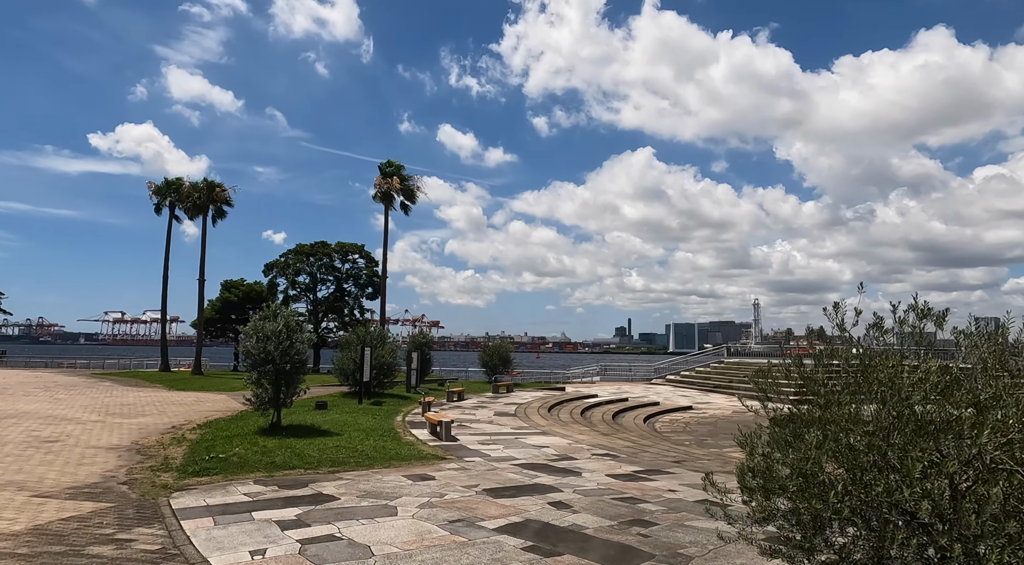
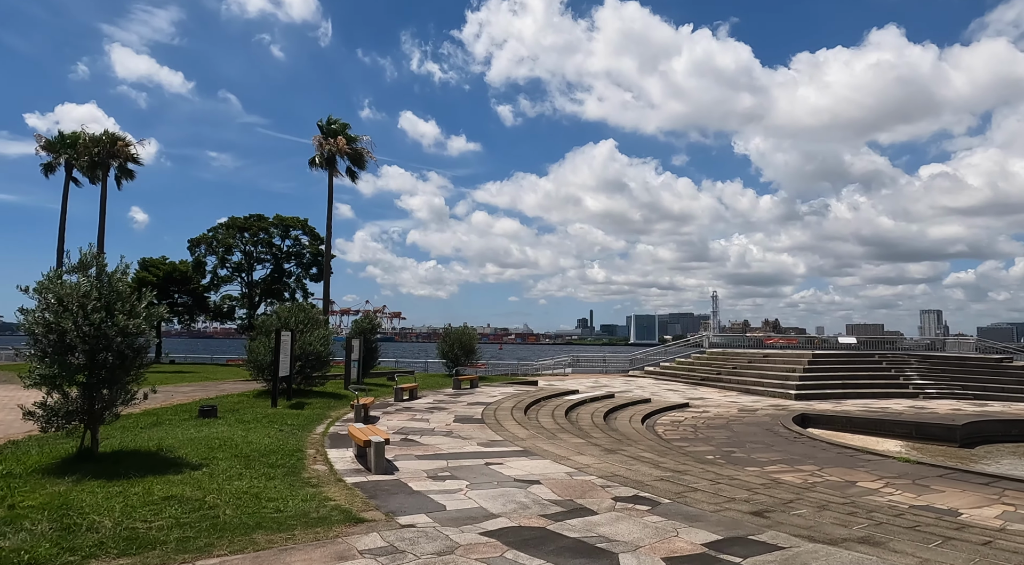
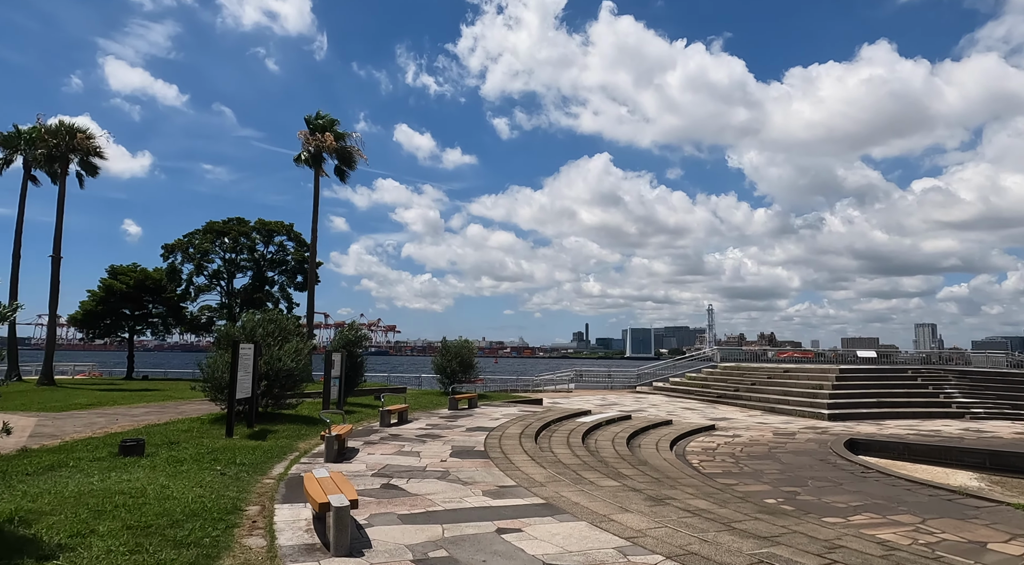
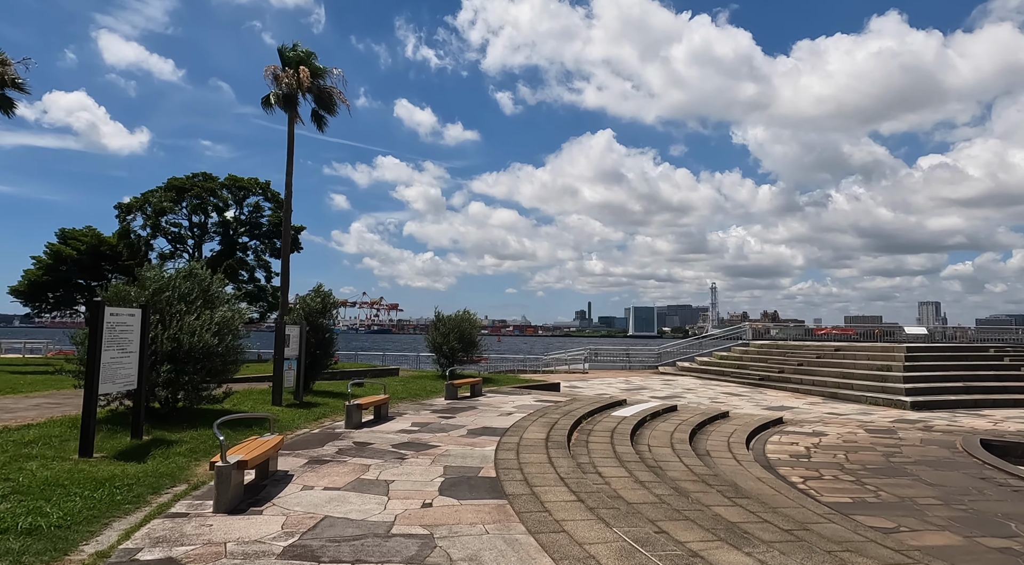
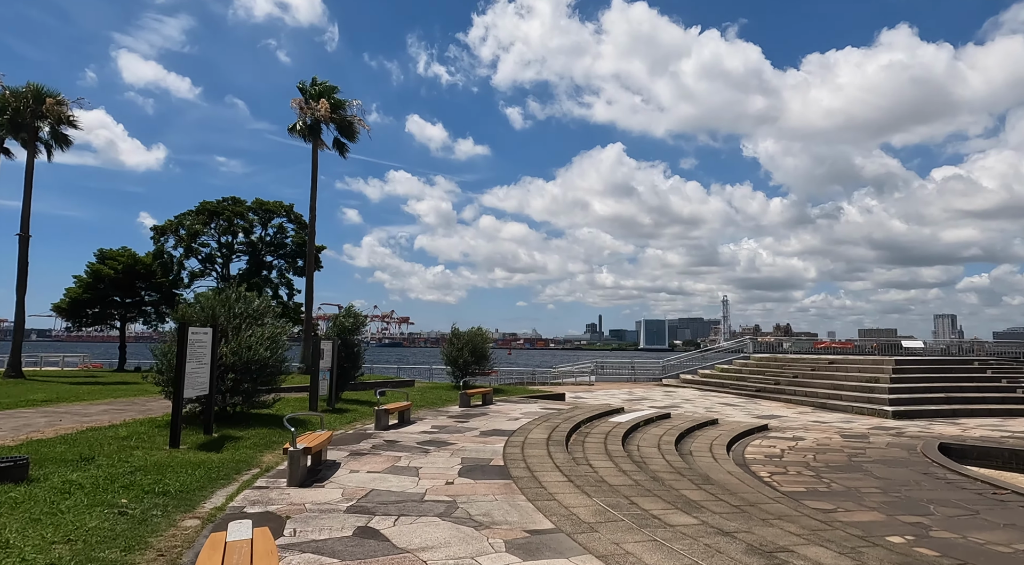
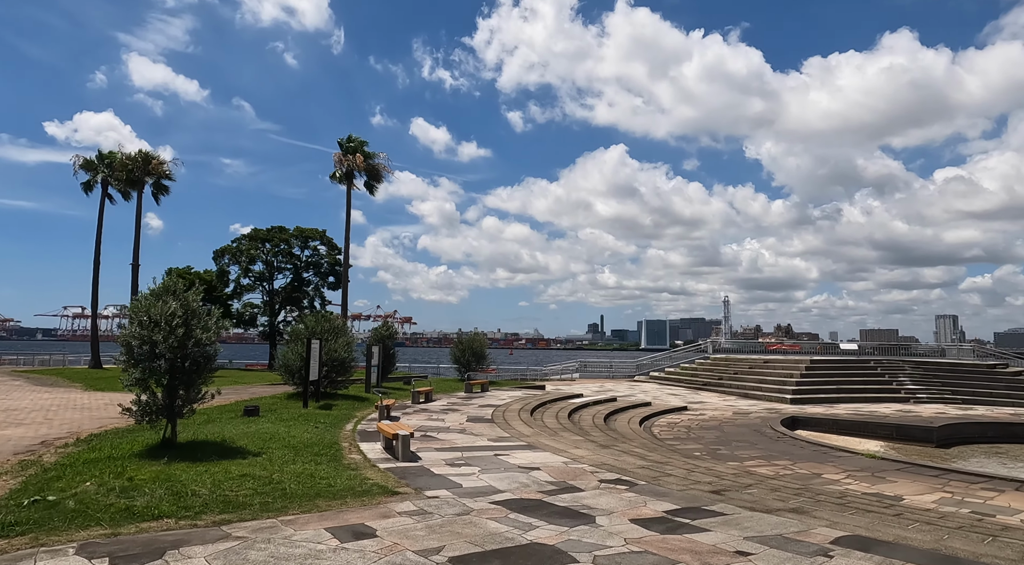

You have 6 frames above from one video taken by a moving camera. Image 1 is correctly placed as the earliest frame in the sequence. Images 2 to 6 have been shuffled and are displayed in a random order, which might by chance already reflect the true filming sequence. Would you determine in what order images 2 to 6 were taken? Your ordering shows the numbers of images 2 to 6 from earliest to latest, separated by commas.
6, 2, 3, 5, 4
